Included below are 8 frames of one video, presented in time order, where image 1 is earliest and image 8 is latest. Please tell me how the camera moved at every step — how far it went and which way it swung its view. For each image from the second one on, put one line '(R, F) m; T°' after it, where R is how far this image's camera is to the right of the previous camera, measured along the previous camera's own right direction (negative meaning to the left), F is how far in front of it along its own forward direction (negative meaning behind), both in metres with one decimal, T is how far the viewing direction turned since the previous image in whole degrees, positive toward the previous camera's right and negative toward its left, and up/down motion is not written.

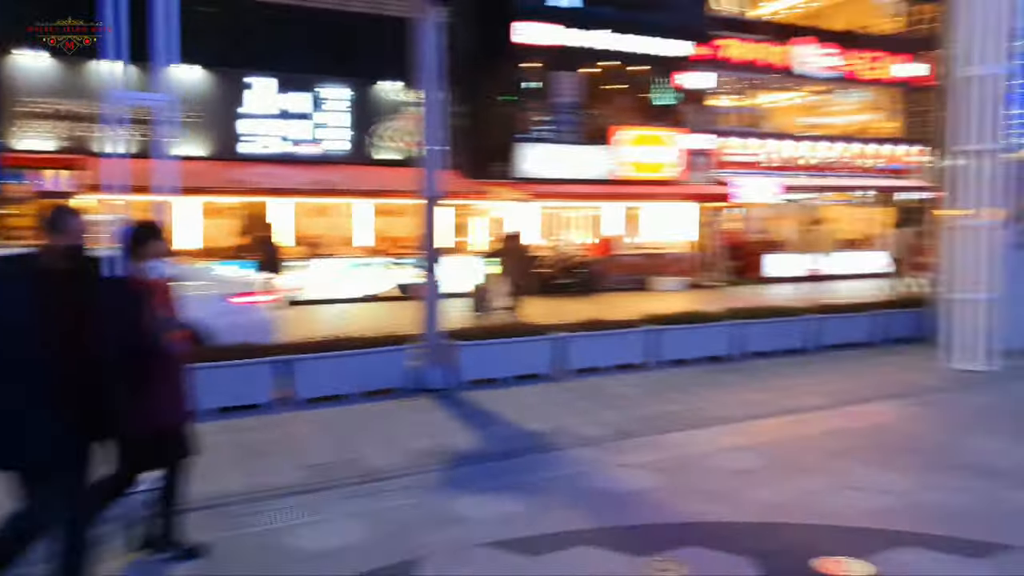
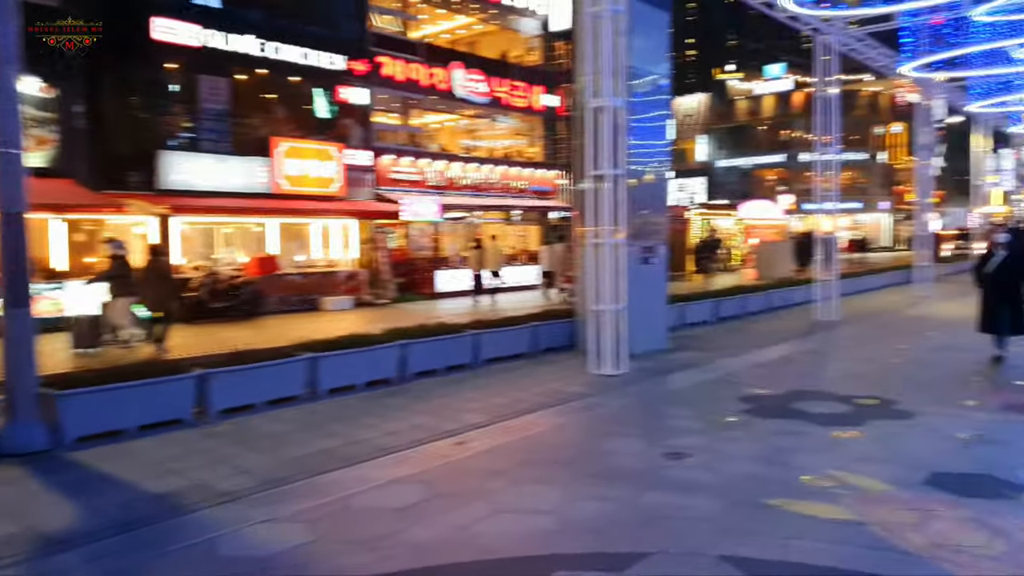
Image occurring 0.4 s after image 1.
(+0.4, +0.6) m; +23°
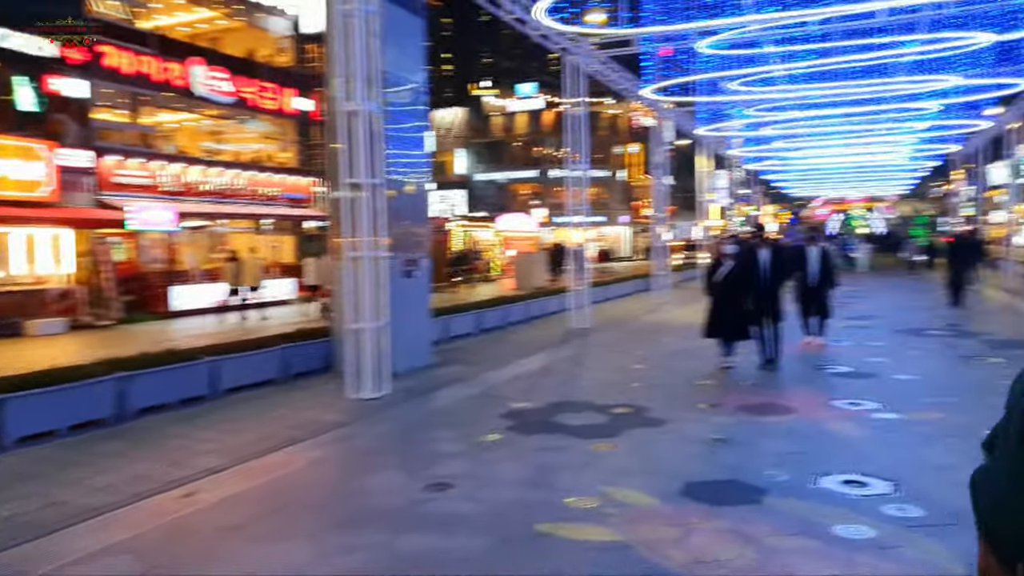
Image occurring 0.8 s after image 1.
(+0.2, +0.7) m; +17°
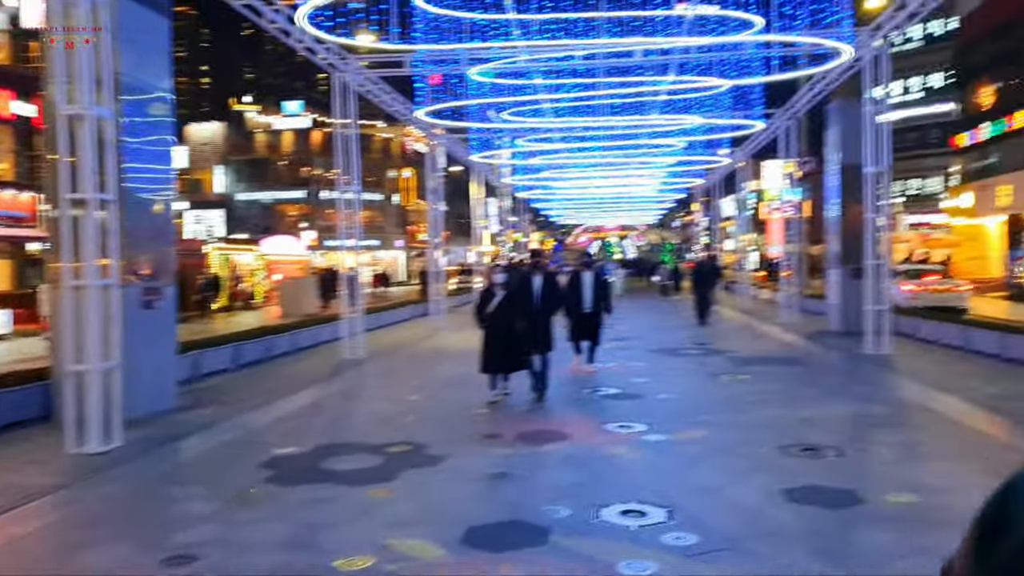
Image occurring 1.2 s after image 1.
(+0.1, +0.6) m; +16°
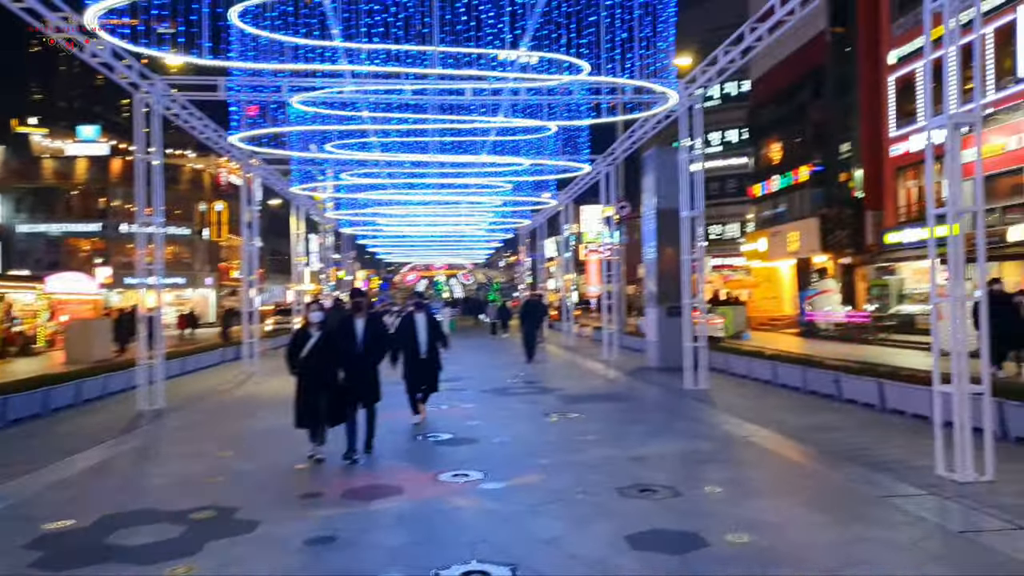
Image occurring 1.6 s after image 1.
(0.0, +0.6) m; +13°
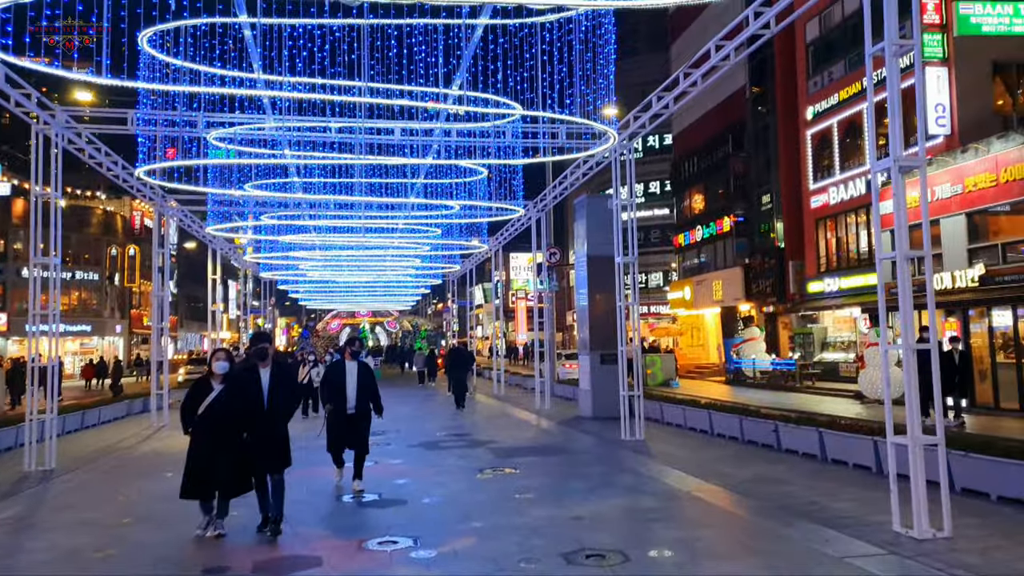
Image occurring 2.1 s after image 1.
(-0.1, +0.7) m; +5°
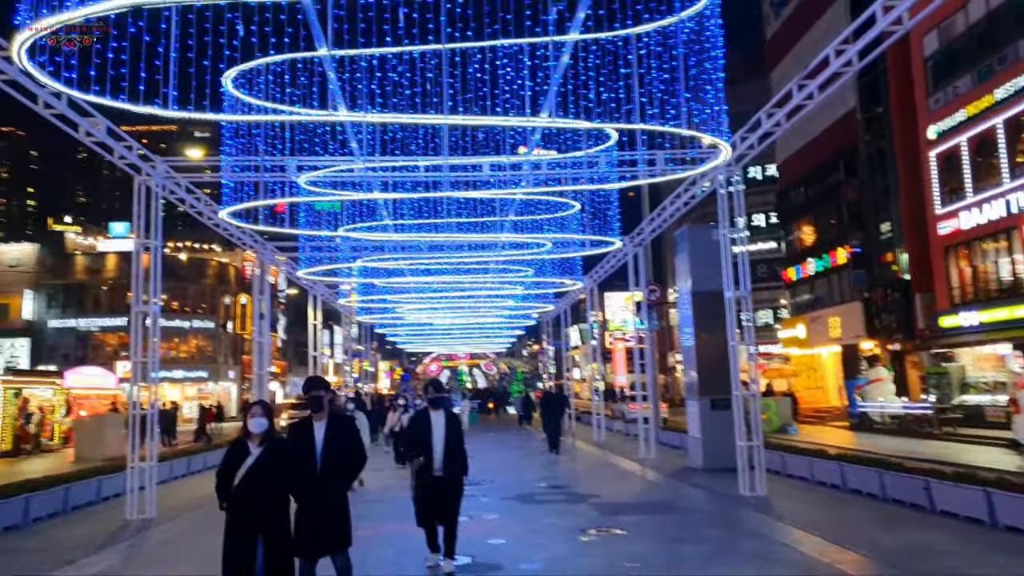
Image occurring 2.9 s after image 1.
(0.0, +1.0) m; -7°
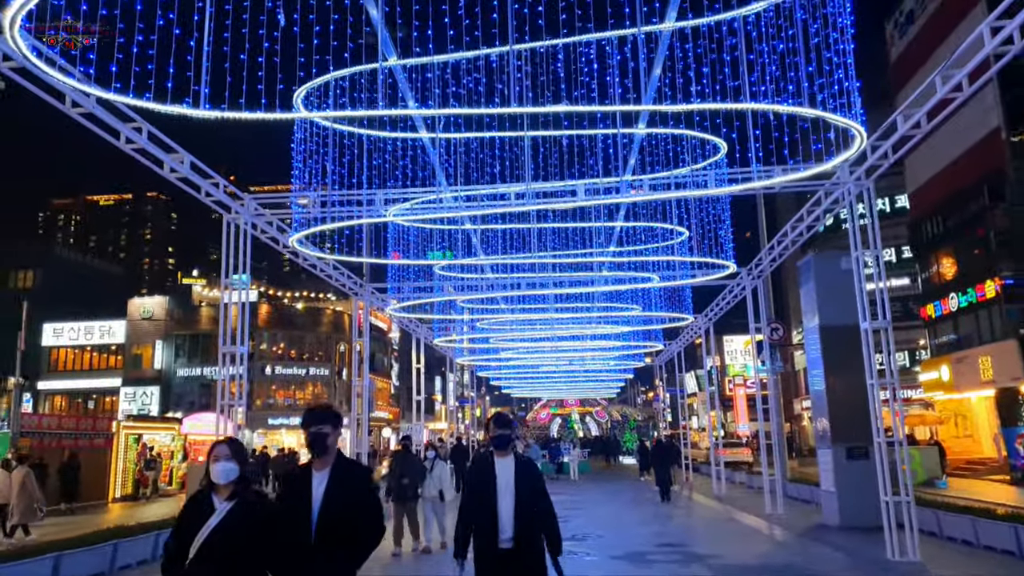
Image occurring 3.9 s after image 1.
(+0.2, +1.3) m; -8°
